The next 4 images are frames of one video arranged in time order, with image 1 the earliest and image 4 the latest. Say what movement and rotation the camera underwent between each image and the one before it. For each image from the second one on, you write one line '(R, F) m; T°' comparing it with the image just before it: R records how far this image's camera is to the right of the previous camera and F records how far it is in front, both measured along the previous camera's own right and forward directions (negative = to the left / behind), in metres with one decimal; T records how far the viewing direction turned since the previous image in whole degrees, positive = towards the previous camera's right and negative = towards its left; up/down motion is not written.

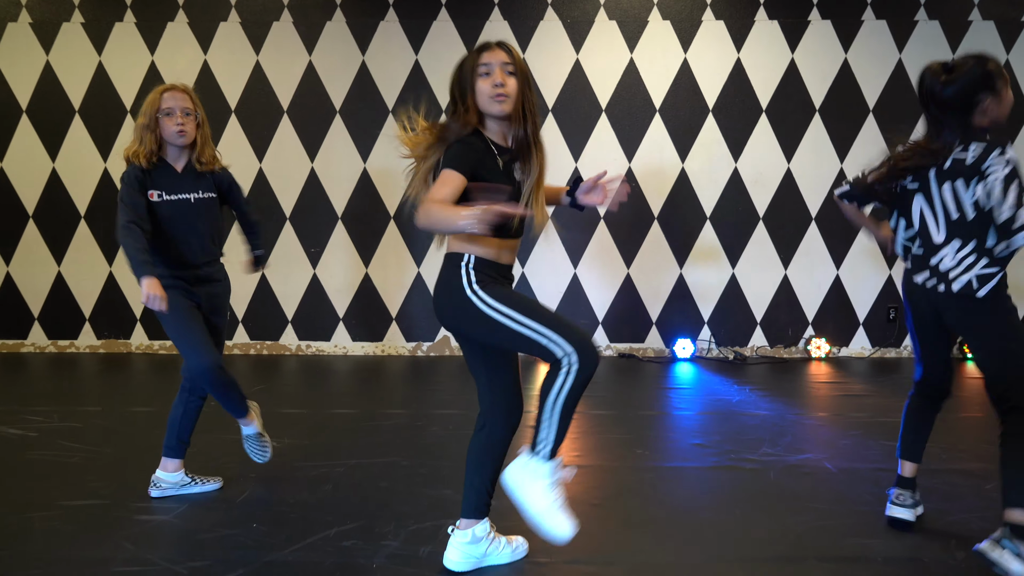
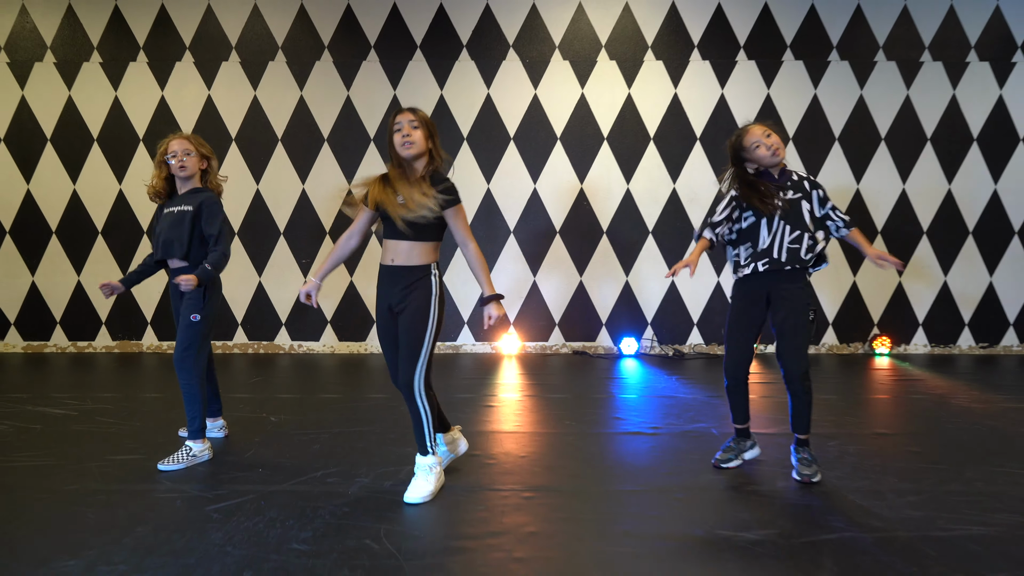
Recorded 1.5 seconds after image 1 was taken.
(+0.1, -0.5) m; +1°
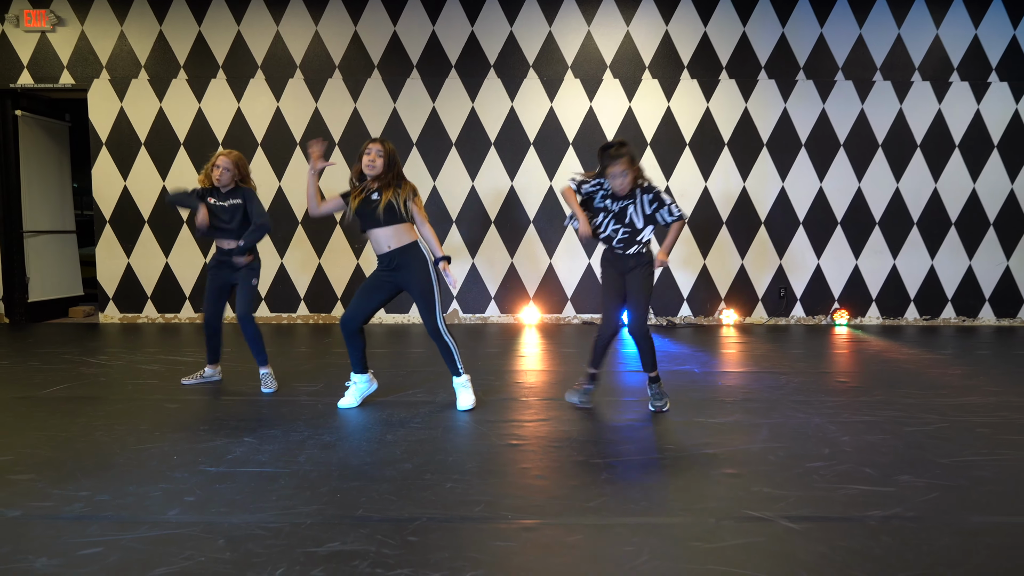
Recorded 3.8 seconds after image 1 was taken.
(-0.2, -0.8) m; 0°
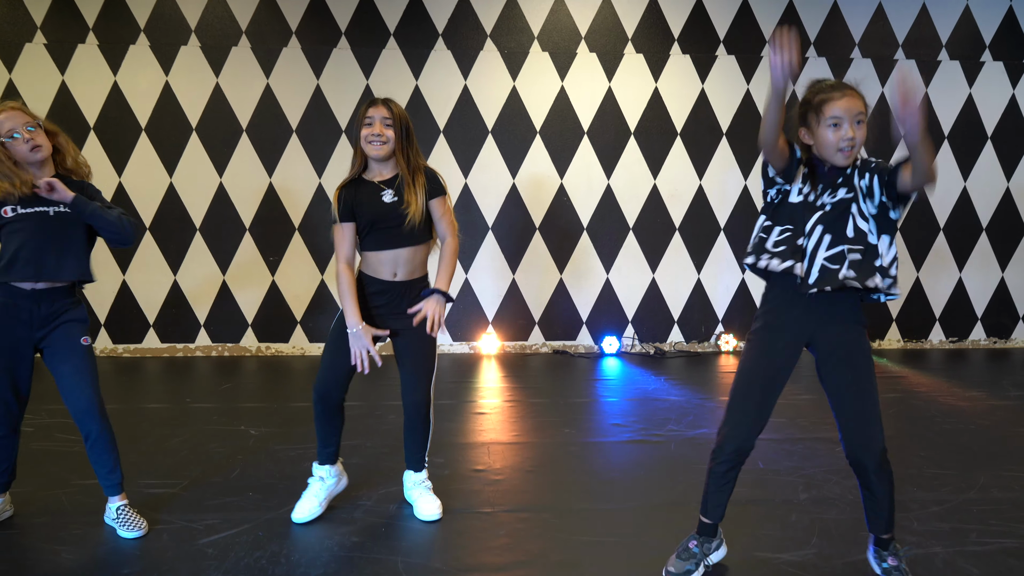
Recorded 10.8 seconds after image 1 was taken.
(0.0, +0.9) m; +4°
